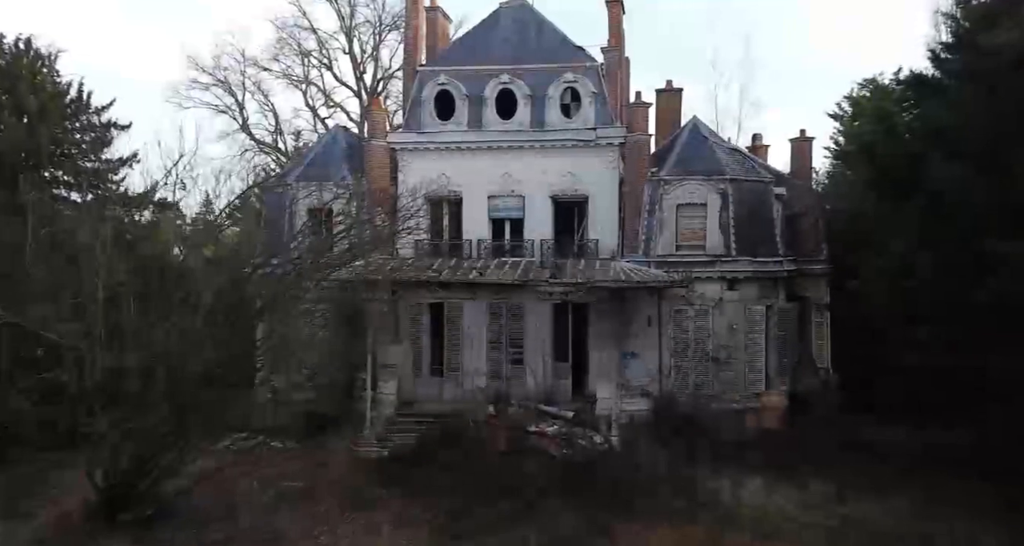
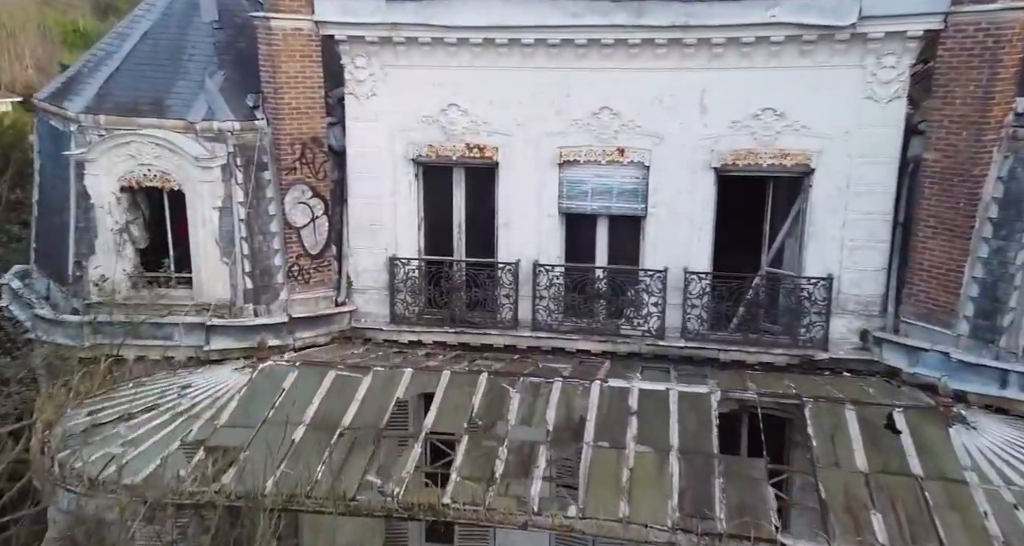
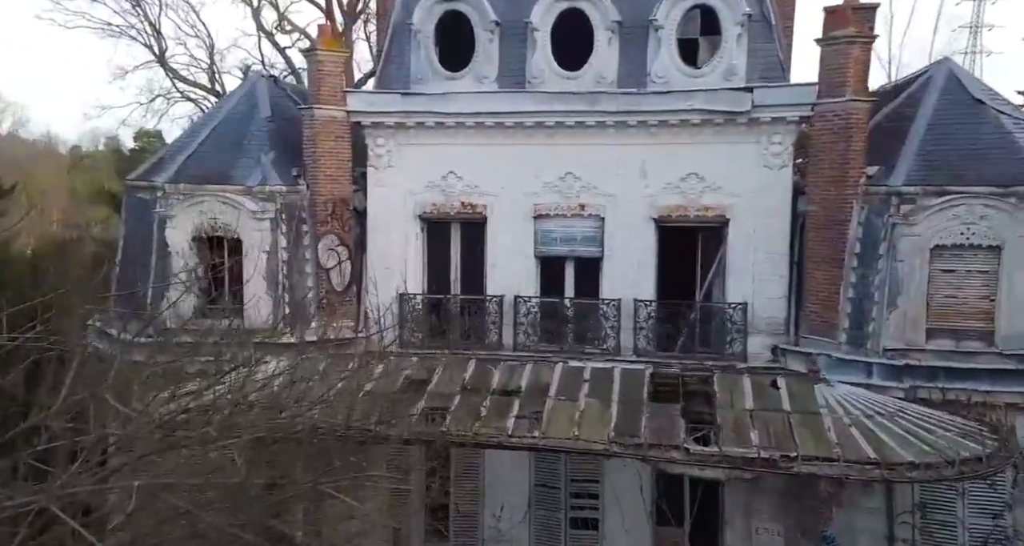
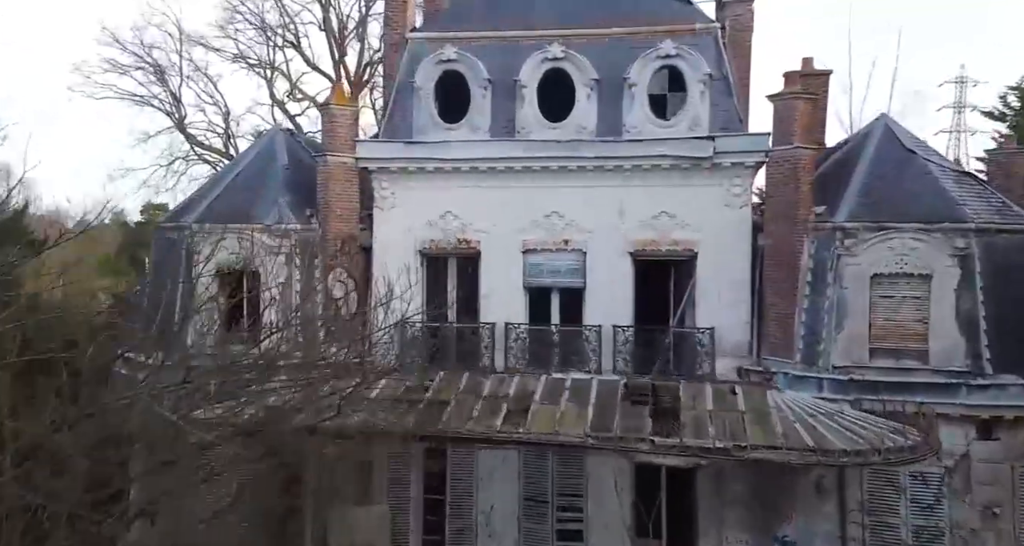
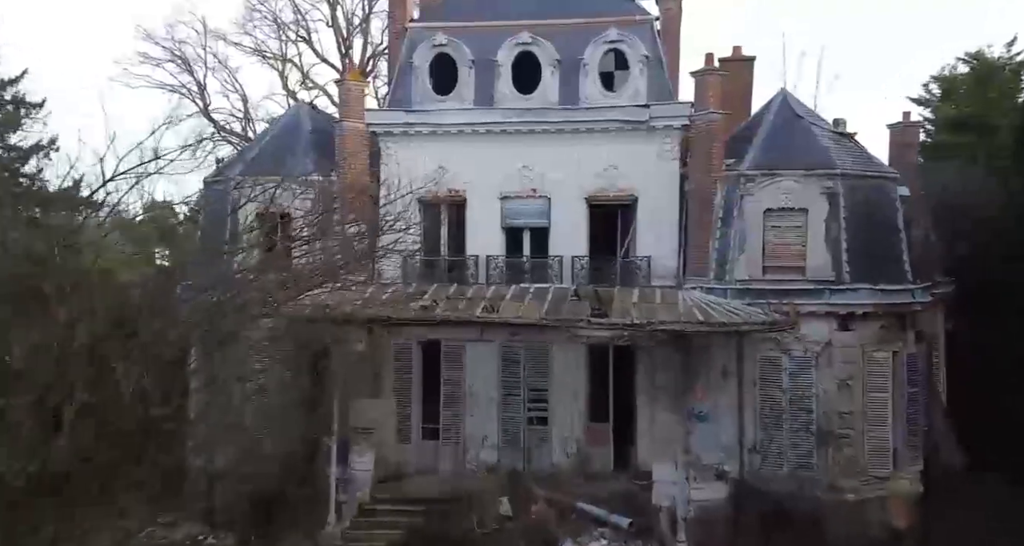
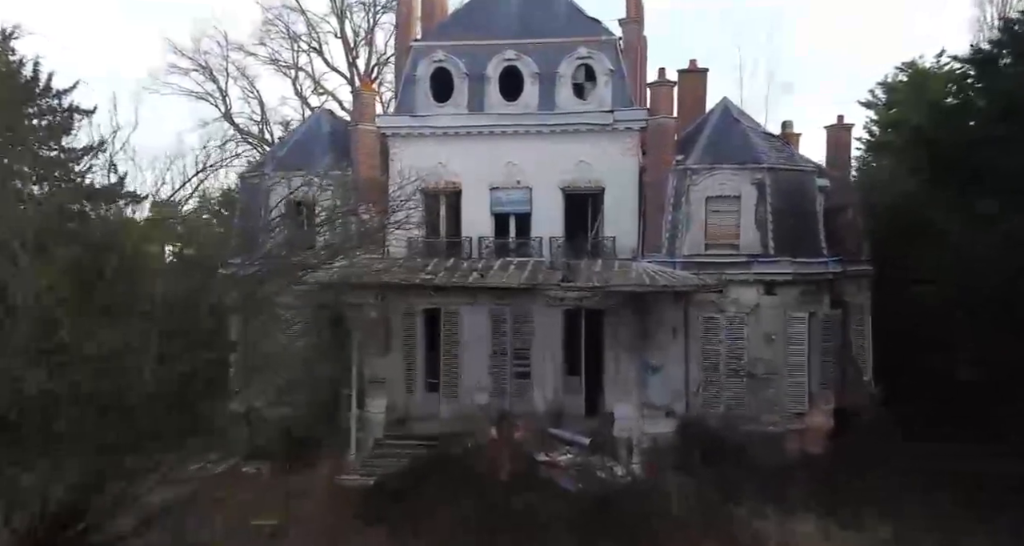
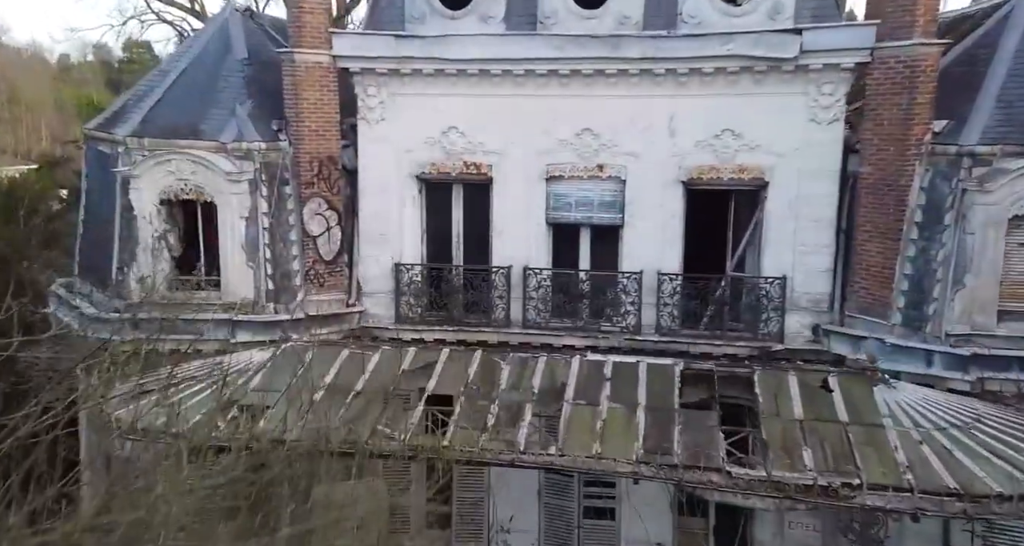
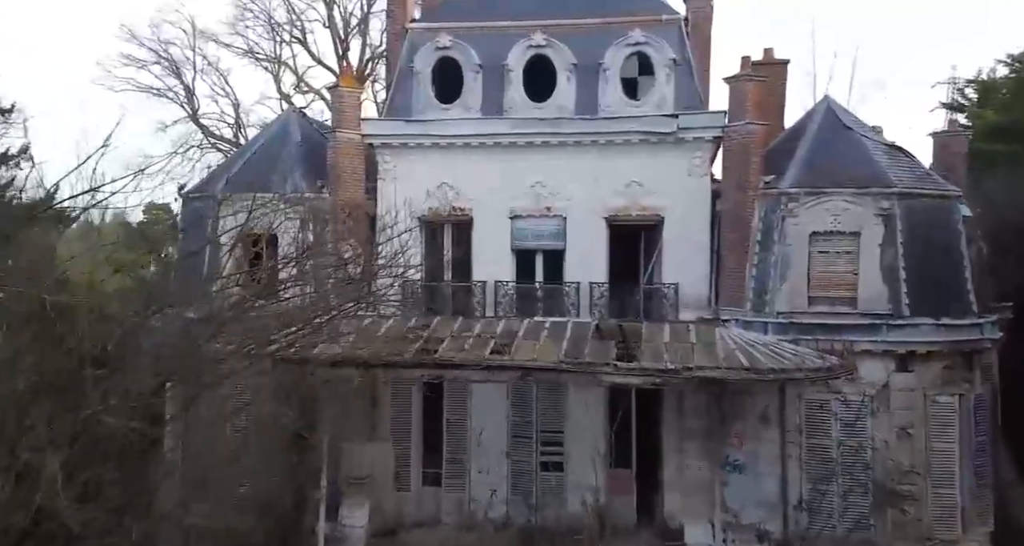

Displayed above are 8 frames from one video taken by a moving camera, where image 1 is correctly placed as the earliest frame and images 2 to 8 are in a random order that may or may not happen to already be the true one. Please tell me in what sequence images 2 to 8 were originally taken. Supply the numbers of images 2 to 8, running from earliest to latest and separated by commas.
6, 5, 8, 4, 3, 7, 2
